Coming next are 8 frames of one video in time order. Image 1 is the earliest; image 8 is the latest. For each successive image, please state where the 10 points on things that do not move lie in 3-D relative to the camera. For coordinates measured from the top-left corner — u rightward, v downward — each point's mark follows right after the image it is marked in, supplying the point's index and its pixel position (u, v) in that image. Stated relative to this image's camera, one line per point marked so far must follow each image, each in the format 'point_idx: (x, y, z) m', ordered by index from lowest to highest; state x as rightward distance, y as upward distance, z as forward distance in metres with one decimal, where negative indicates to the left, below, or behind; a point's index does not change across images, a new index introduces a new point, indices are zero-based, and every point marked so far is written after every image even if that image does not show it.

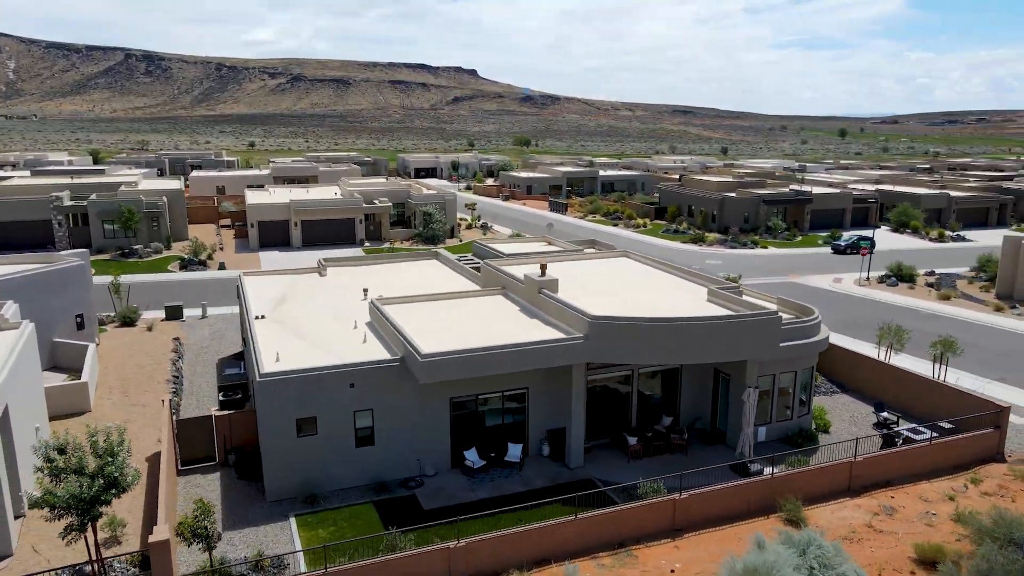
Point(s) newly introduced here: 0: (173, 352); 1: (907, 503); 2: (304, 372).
0: (-8.9, -1.7, +19.3) m
1: (+6.6, -3.6, +12.2) m
2: (-3.4, -1.4, +12.0) m
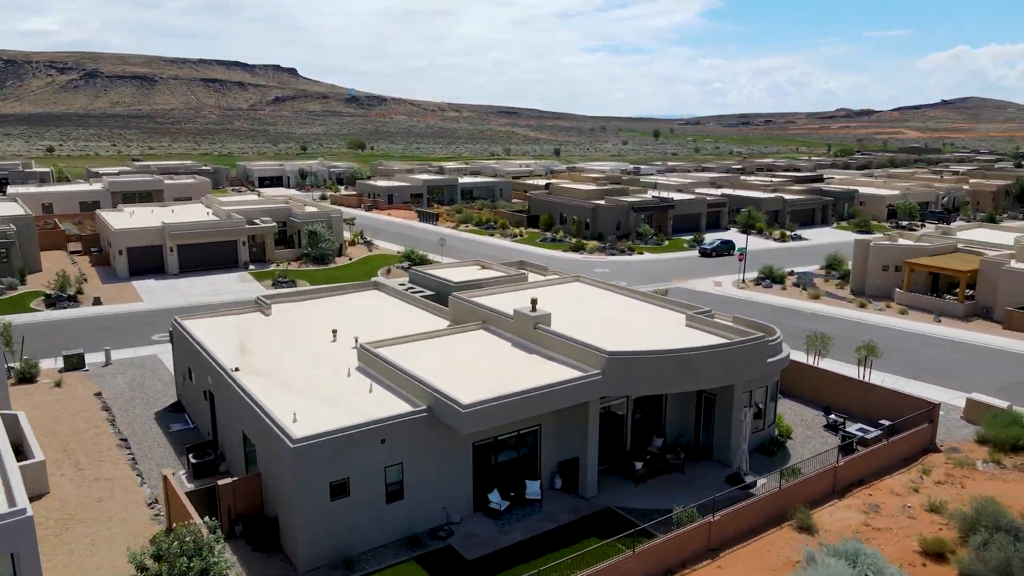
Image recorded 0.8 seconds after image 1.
0: (-9.7, -2.9, +17.3) m
1: (+7.0, -4.0, +13.8) m
2: (-2.7, -2.3, +11.5) m
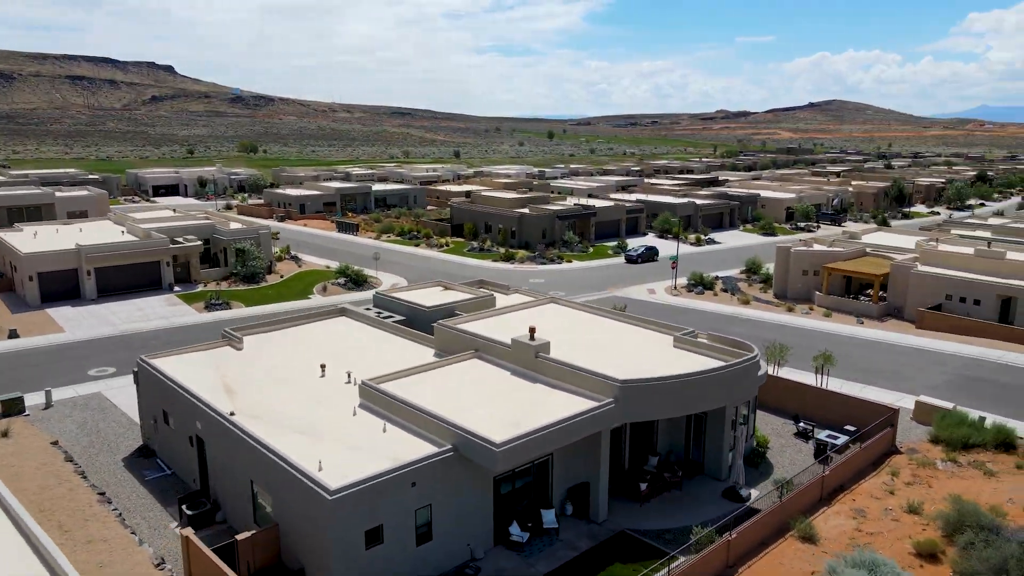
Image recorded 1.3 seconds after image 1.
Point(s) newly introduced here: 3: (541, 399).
0: (-9.8, -3.8, +16.1) m
1: (+7.2, -4.4, +14.9) m
2: (-2.2, -3.0, +11.3) m
3: (+0.6, -2.1, +14.1) m
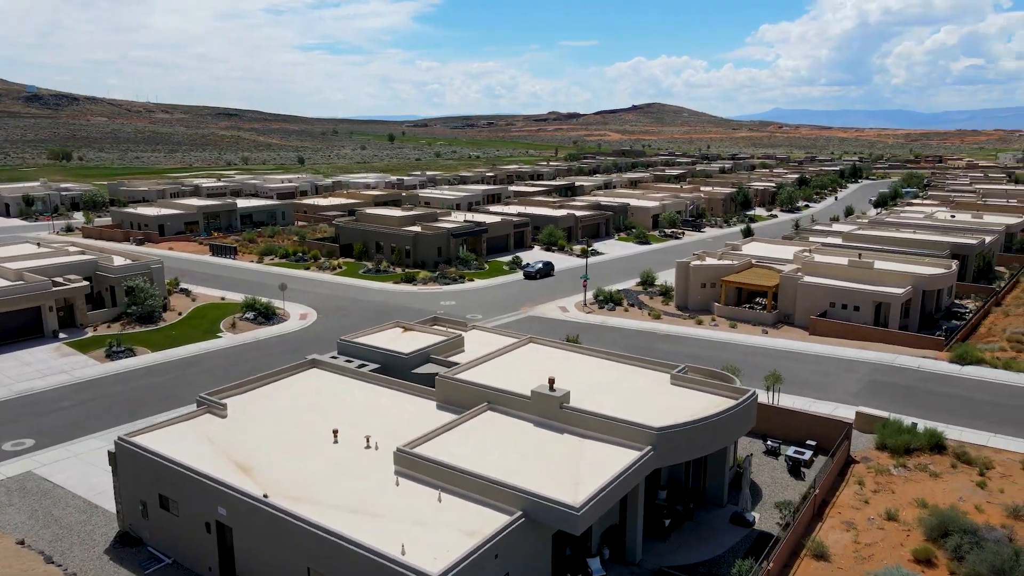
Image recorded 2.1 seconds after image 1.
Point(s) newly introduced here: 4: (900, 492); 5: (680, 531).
0: (-9.2, -5.4, +14.3) m
1: (+7.8, -5.2, +16.8) m
2: (-0.7, -4.2, +11.2) m
3: (+1.3, -3.2, +14.6) m
4: (+9.3, -4.9, +17.6) m
5: (+3.7, -5.3, +15.9) m
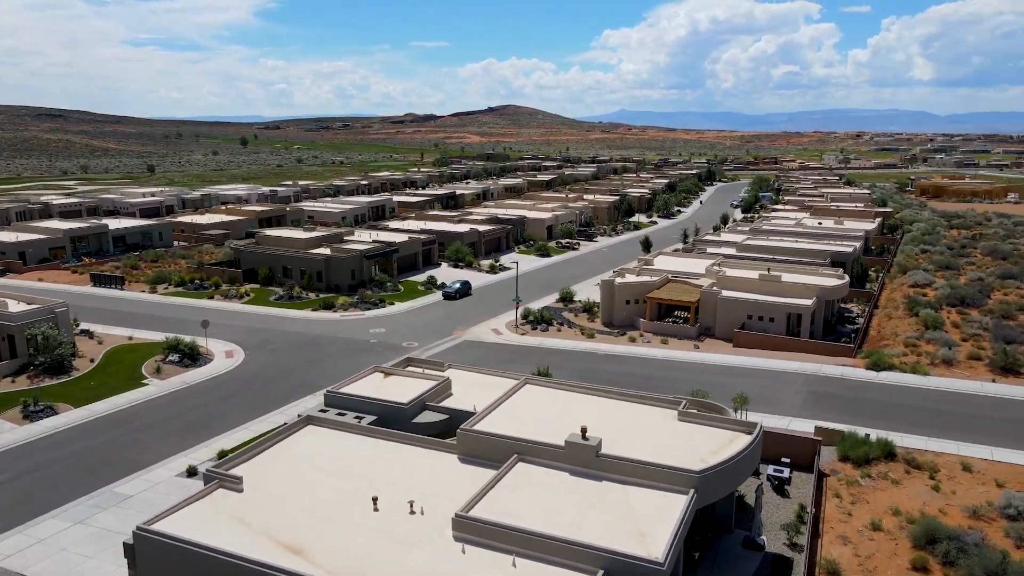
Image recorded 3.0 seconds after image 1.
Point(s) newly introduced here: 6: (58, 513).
0: (-7.9, -7.0, +13.0) m
1: (+8.3, -6.1, +18.5) m
2: (+1.0, -5.3, +11.5) m
3: (+2.3, -4.3, +15.2) m
4: (+9.7, -5.7, +19.6) m
5: (+4.5, -6.3, +16.9) m
6: (-12.2, -6.0, +19.6) m
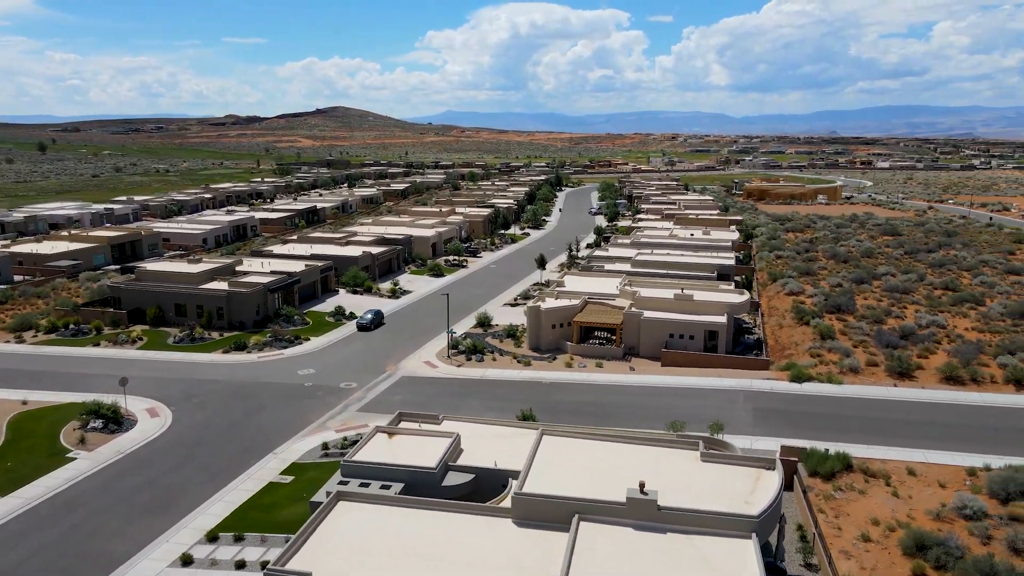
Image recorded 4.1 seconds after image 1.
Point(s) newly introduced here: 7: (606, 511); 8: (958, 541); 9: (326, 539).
0: (-5.3, -8.8, +11.9) m
1: (+9.3, -7.2, +20.8) m
2: (+3.5, -6.8, +12.3) m
3: (+4.0, -5.8, +16.2) m
4: (+10.4, -6.8, +22.1) m
5: (+5.8, -7.7, +18.3) m
6: (-11.0, -8.2, +17.4) m
7: (+2.2, -5.2, +17.1) m
8: (+12.1, -6.9, +19.9) m
9: (-4.3, -5.8, +17.0) m
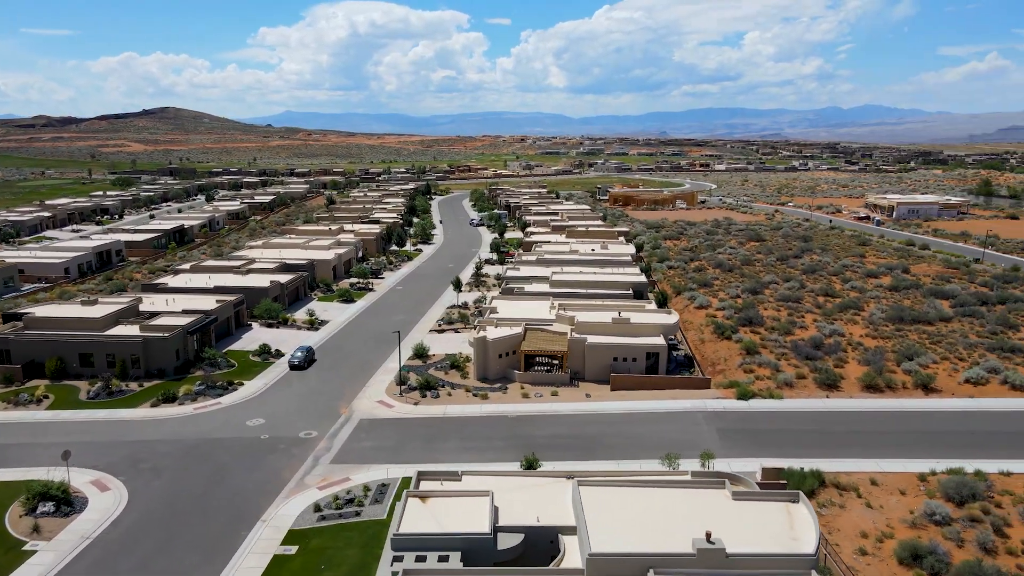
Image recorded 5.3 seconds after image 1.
0: (-2.1, -10.7, +11.5) m
1: (+10.4, -8.5, +23.1) m
2: (+6.4, -8.3, +13.7) m
3: (+6.1, -7.3, +17.6) m
4: (+11.2, -8.1, +24.6) m
5: (+7.5, -9.1, +20.0) m
6: (-8.7, -10.3, +15.8) m
7: (+4.1, -6.8, +18.1) m
8: (+13.4, -8.1, +22.8) m
9: (-2.3, -7.6, +16.7) m
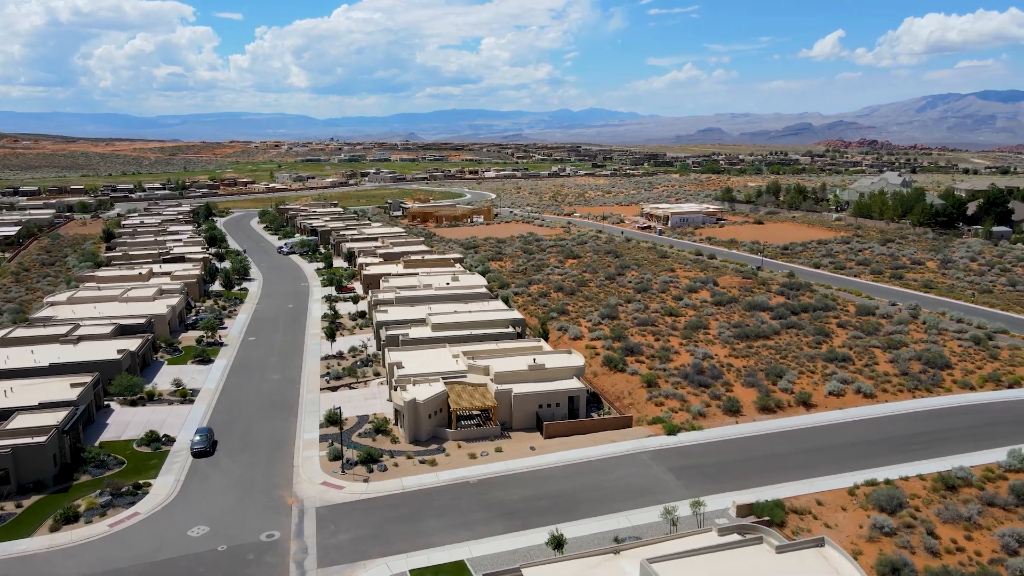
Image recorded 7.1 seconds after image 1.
0: (+4.0, -13.8, +12.5) m
1: (+12.1, -10.9, +27.3) m
2: (+11.3, -10.8, +17.1) m
3: (+9.7, -9.9, +20.7) m
4: (+12.3, -10.5, +29.0) m
5: (+10.4, -11.6, +23.5) m
6: (-3.6, -13.9, +14.5) m
7: (+7.5, -9.6, +20.6) m
8: (+15.0, -10.3, +27.9) m
9: (+2.1, -10.8, +17.3) m
